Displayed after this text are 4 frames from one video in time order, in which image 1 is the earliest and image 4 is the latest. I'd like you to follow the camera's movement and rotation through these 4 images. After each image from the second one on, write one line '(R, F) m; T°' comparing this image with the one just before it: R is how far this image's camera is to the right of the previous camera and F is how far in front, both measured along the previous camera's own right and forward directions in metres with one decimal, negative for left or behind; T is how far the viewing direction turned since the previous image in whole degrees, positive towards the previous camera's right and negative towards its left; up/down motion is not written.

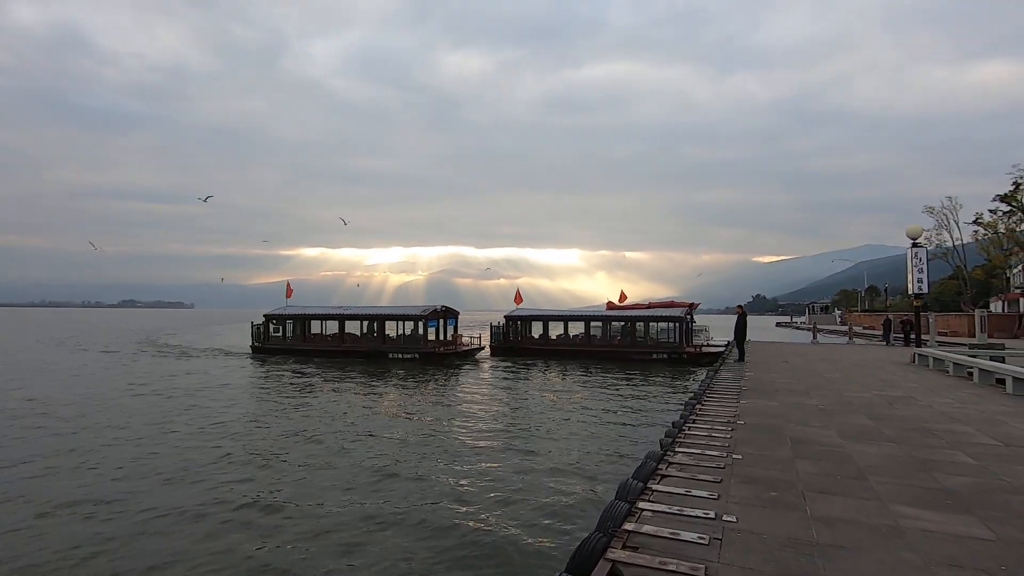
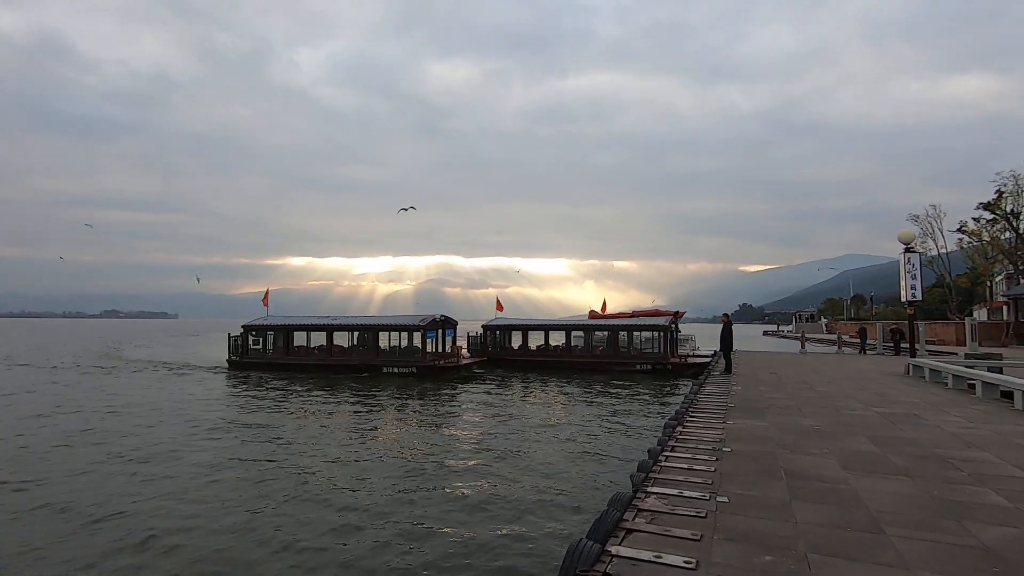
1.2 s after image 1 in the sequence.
(+0.5, +1.0) m; +1°
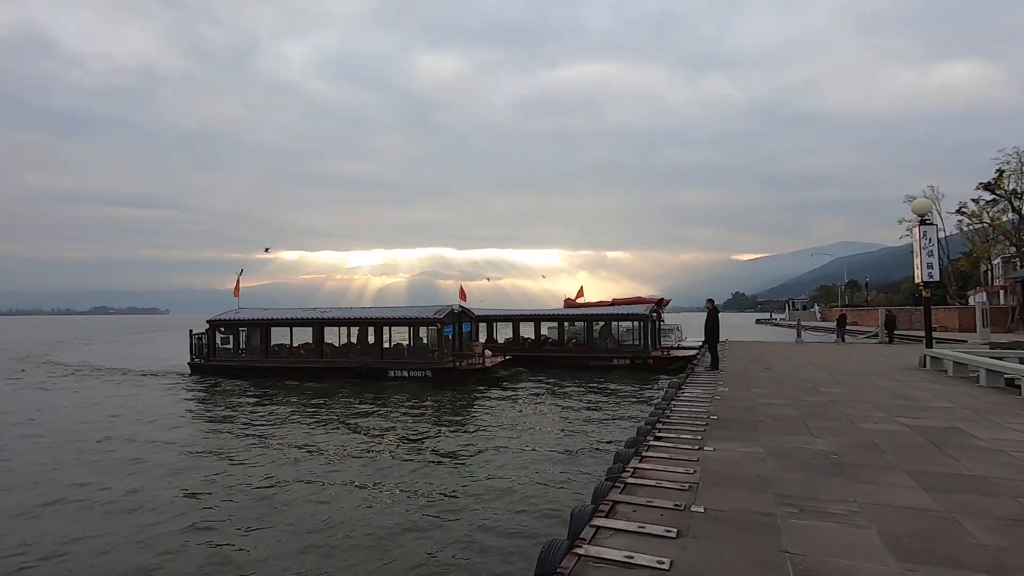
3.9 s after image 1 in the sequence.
(+1.1, +2.4) m; +1°
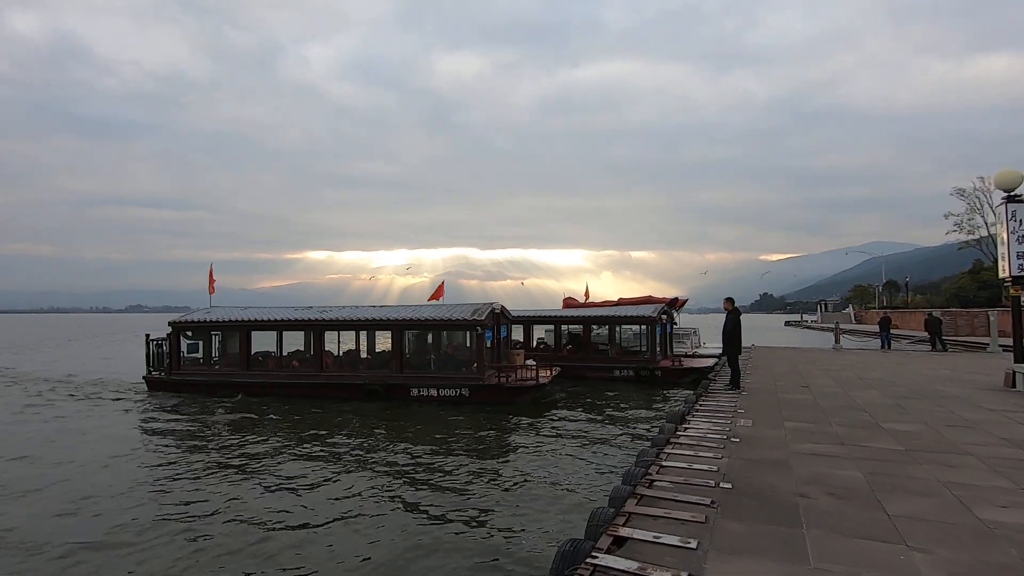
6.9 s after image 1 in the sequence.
(+1.2, +2.8) m; -2°
